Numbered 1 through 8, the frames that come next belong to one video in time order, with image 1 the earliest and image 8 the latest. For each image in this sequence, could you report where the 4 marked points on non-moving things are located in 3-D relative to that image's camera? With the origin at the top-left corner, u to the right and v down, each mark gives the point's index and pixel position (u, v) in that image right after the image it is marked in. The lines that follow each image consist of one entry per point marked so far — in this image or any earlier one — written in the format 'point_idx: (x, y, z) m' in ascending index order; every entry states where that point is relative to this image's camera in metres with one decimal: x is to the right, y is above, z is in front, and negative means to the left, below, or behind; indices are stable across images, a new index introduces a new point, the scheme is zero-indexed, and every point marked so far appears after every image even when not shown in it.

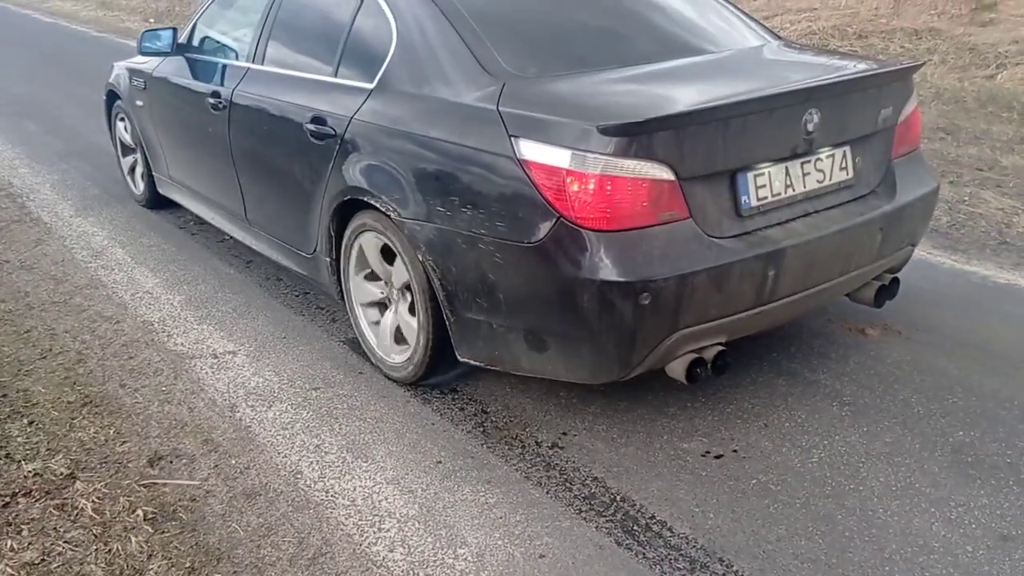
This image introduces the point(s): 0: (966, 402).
0: (+1.6, -0.4, +3.3) m
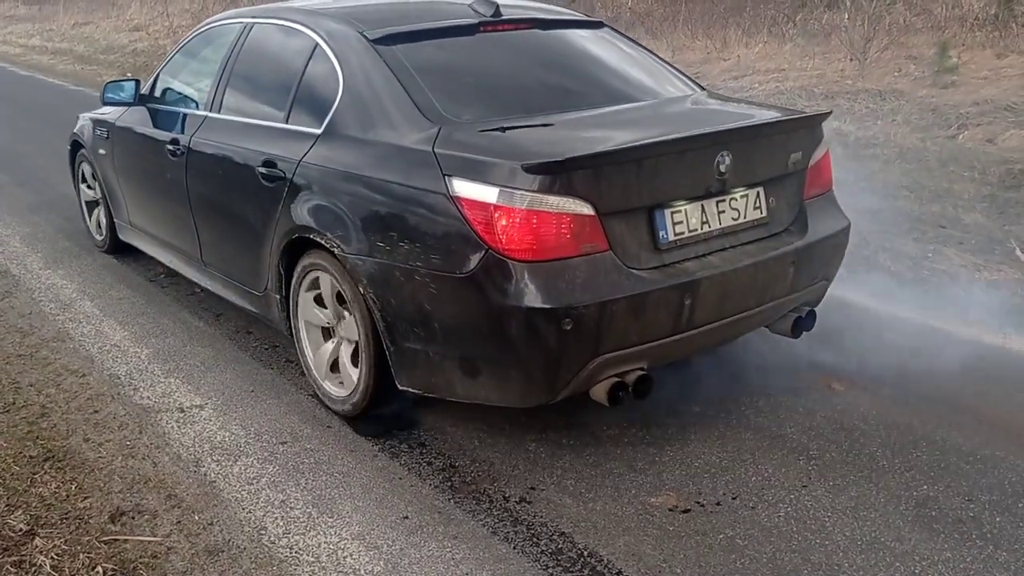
0: (+1.5, -0.6, +3.3) m
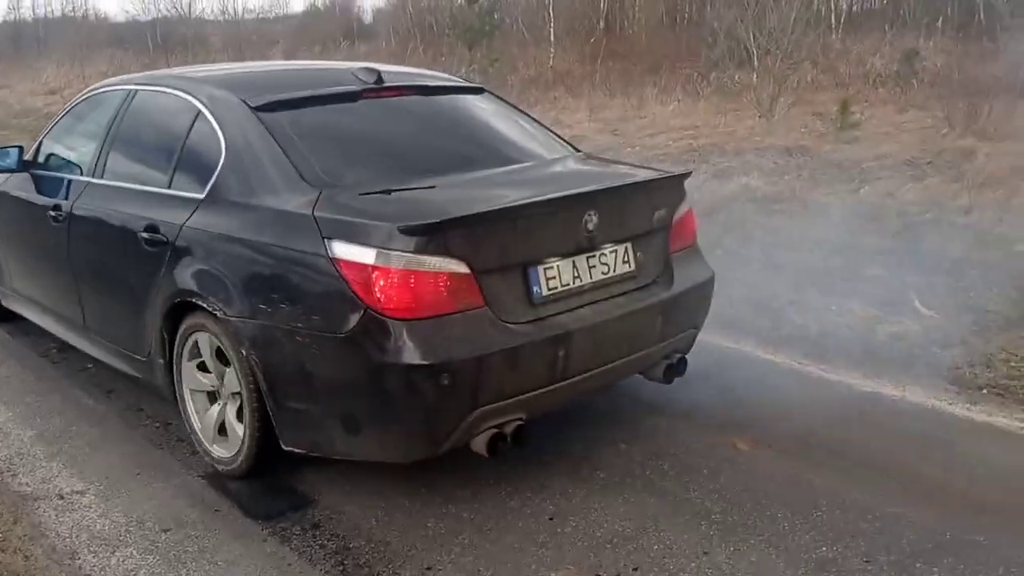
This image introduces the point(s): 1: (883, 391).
0: (+1.1, -0.8, +3.3) m
1: (+1.8, -0.5, +4.4) m
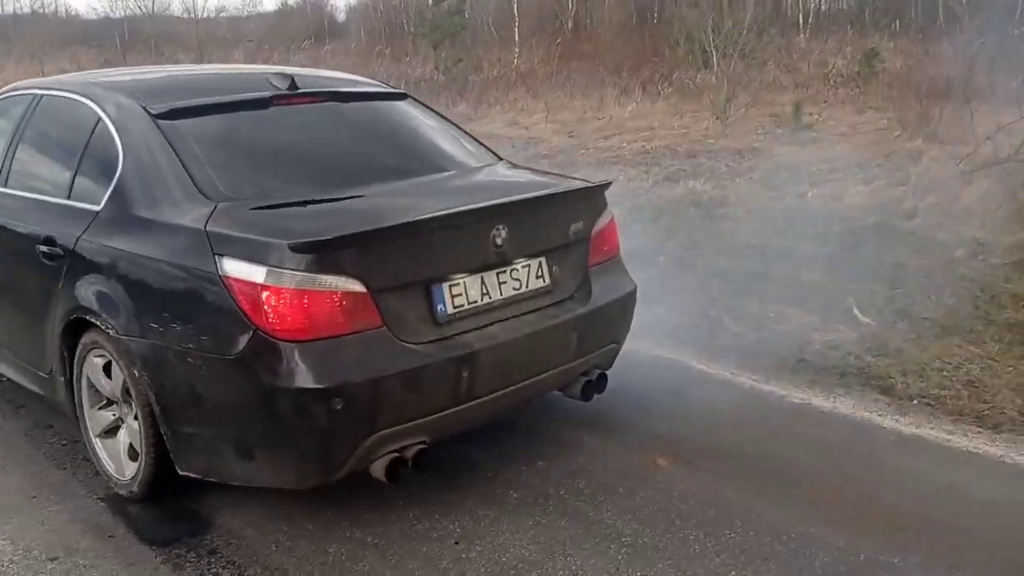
0: (+0.8, -0.9, +3.2) m
1: (+1.4, -0.5, +4.4) m
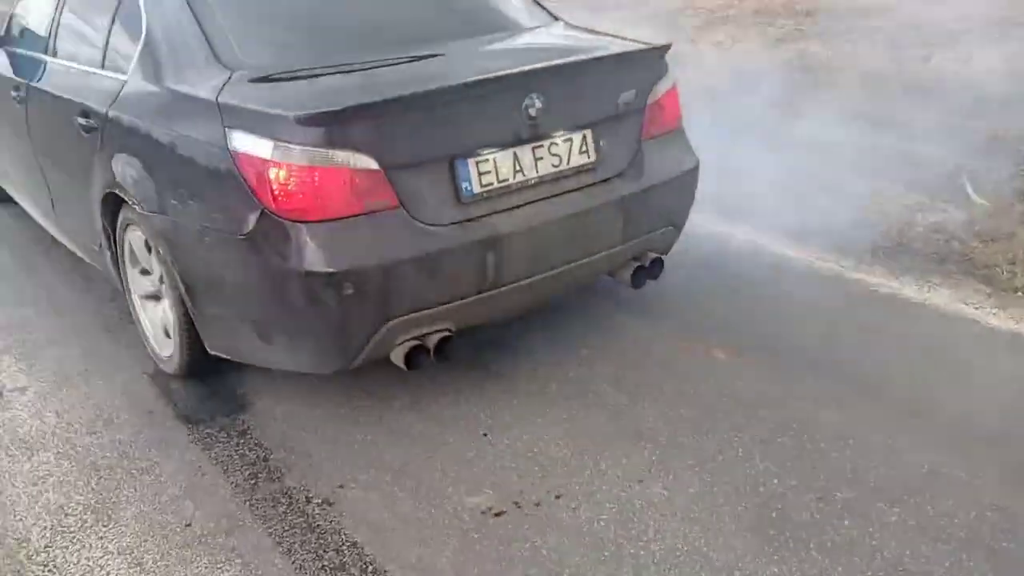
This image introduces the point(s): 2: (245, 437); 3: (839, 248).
0: (+0.9, -0.5, +2.9) m
1: (+1.7, 0.0, +3.9) m
2: (-0.9, -0.5, +3.2) m
3: (+1.6, +0.2, +4.4) m
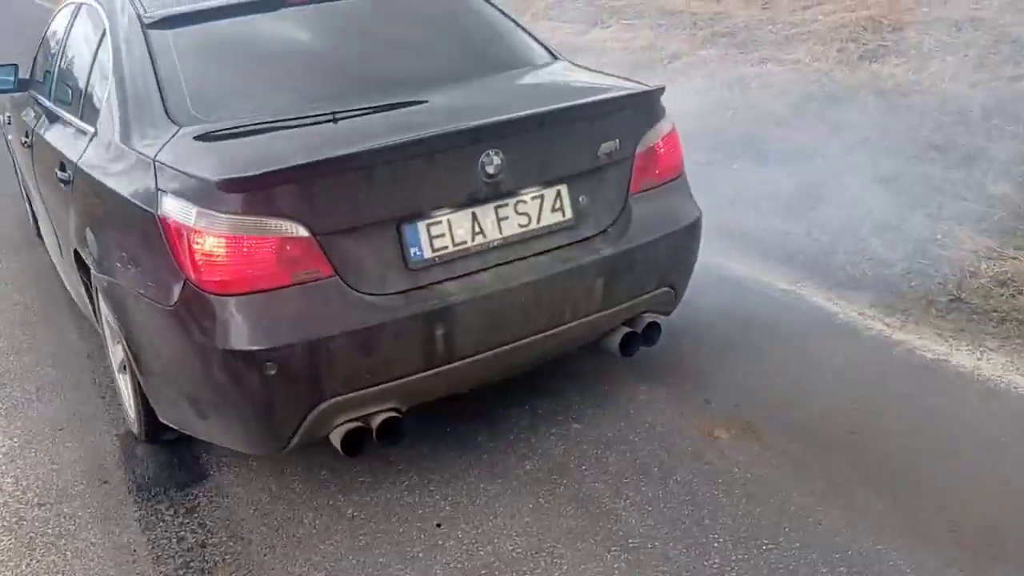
0: (+0.8, -0.7, +2.5) m
1: (+1.6, -0.3, +3.4) m
2: (-1.0, -0.7, +3.0) m
3: (+1.6, -0.1, +3.9) m
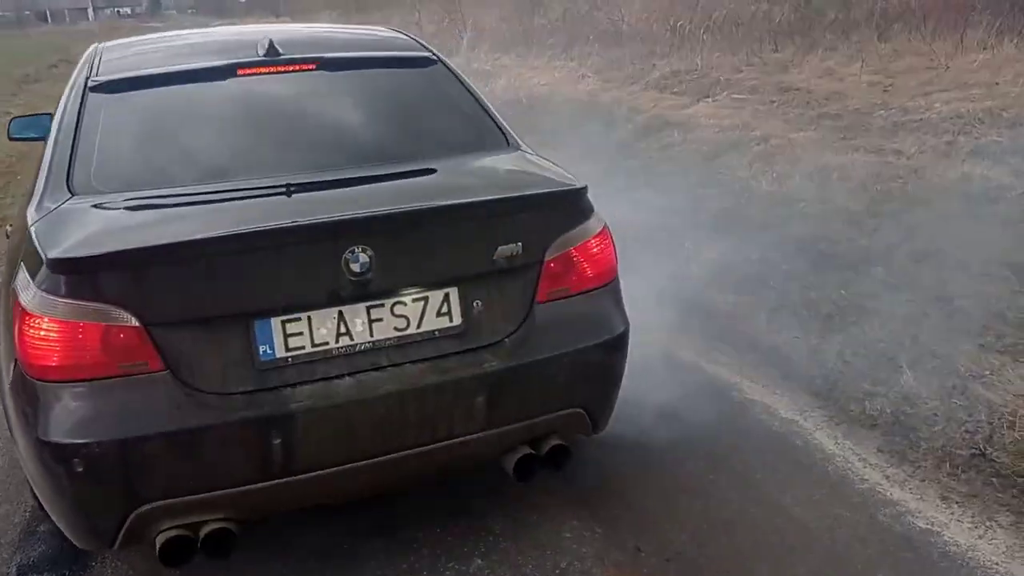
0: (+0.2, -1.1, +2.1) m
1: (+1.3, -0.8, +2.8) m
2: (-1.4, -0.9, +2.8) m
3: (+1.4, -0.6, +3.3) m
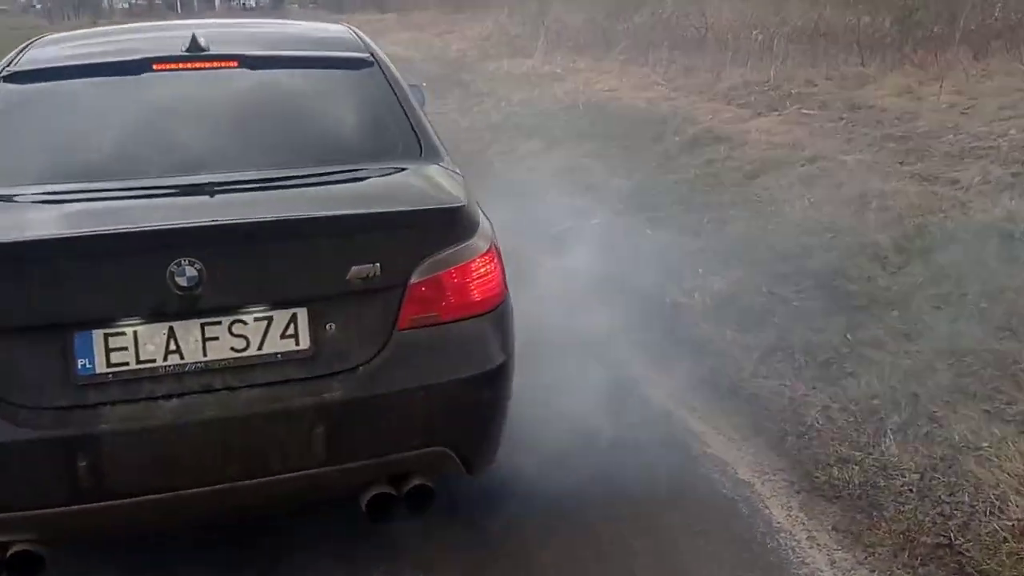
0: (-0.3, -1.1, +1.8) m
1: (+0.9, -0.9, +2.4) m
2: (-1.8, -0.9, +2.7) m
3: (+1.1, -0.7, +2.9) m
